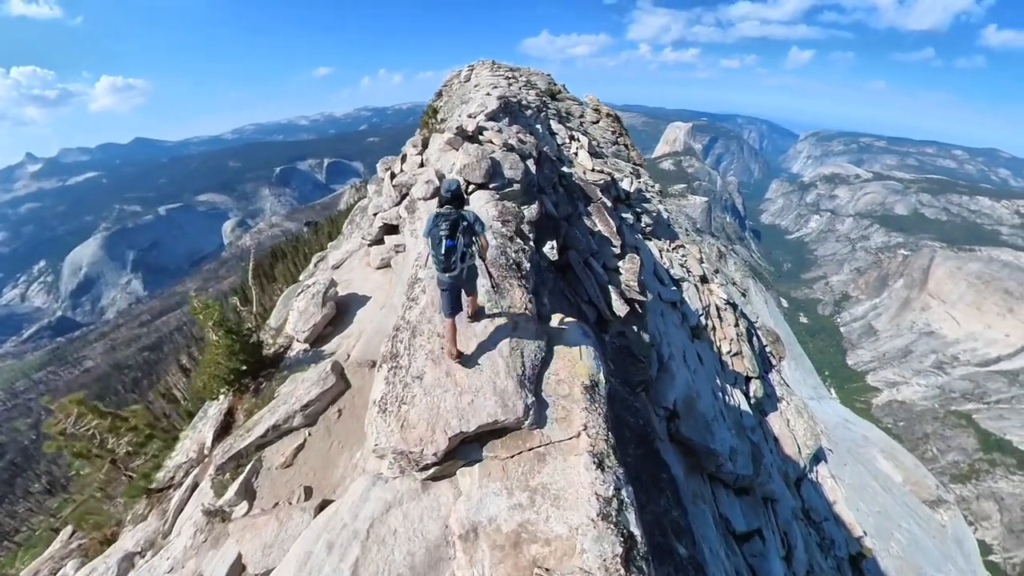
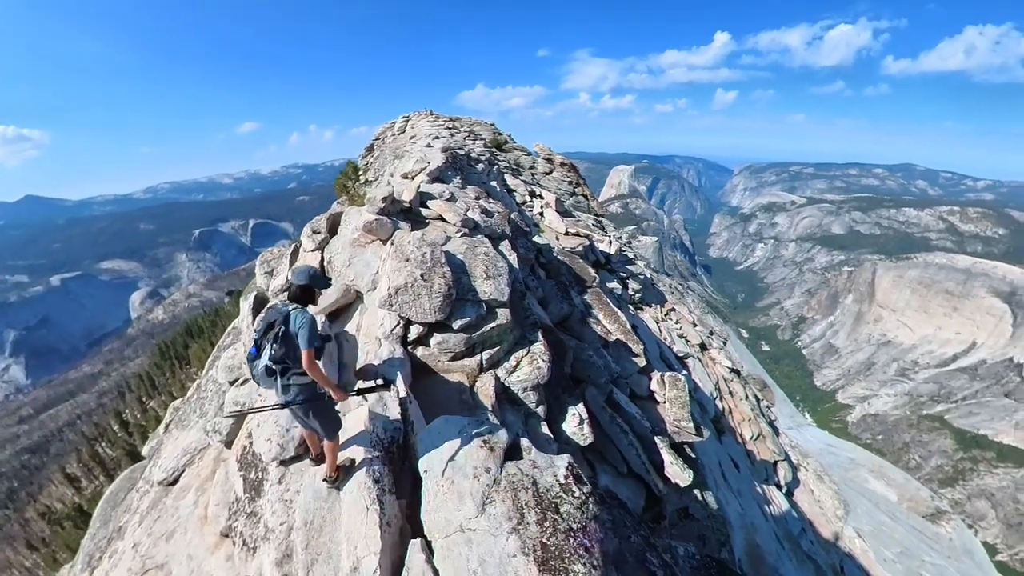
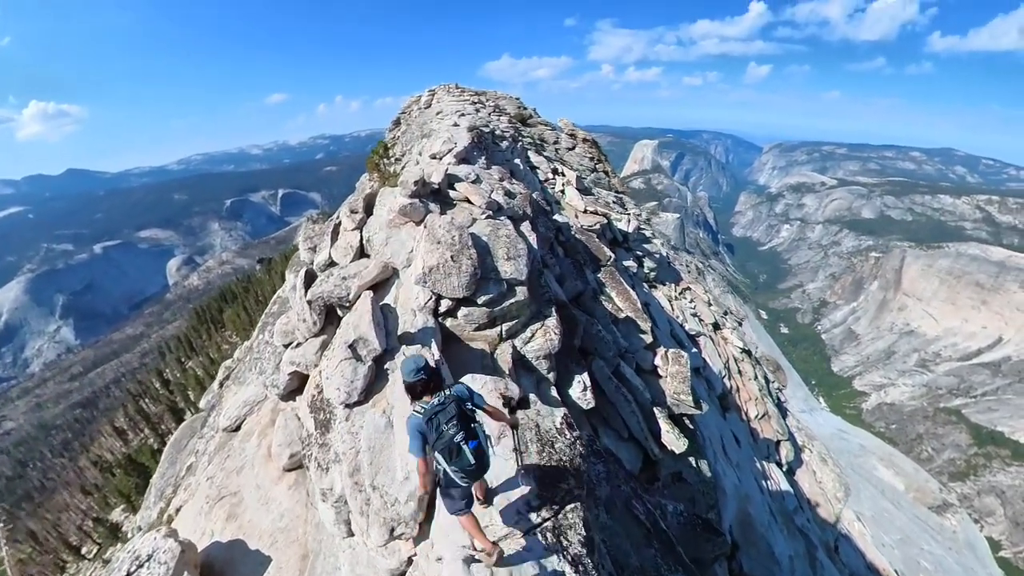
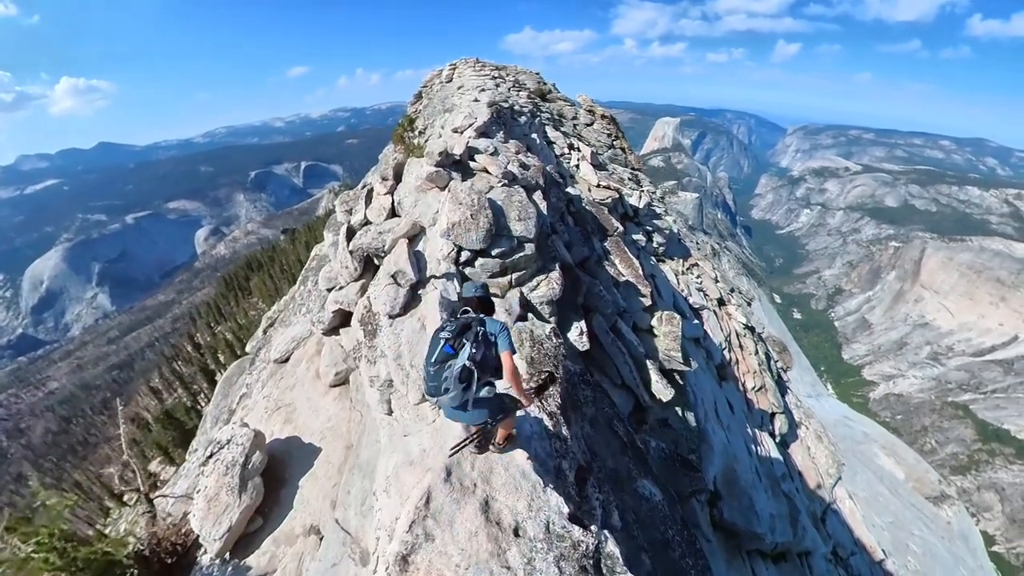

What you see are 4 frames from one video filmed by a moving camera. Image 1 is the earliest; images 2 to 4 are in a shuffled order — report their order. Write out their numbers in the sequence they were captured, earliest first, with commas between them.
4, 3, 2
